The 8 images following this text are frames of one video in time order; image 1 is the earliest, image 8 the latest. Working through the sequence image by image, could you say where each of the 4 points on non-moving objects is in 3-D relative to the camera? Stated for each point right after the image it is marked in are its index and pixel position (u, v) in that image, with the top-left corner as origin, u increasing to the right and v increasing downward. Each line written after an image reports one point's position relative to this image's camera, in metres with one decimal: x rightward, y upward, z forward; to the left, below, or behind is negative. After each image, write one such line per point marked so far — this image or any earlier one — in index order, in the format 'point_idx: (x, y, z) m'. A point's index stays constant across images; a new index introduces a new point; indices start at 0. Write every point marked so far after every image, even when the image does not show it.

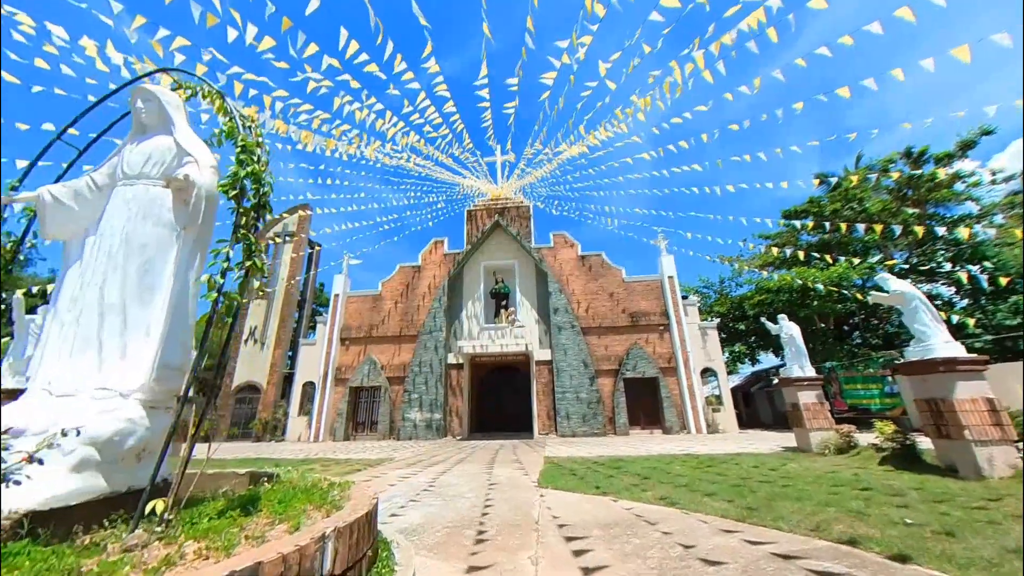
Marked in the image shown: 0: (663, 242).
0: (+6.2, +1.9, +14.2) m
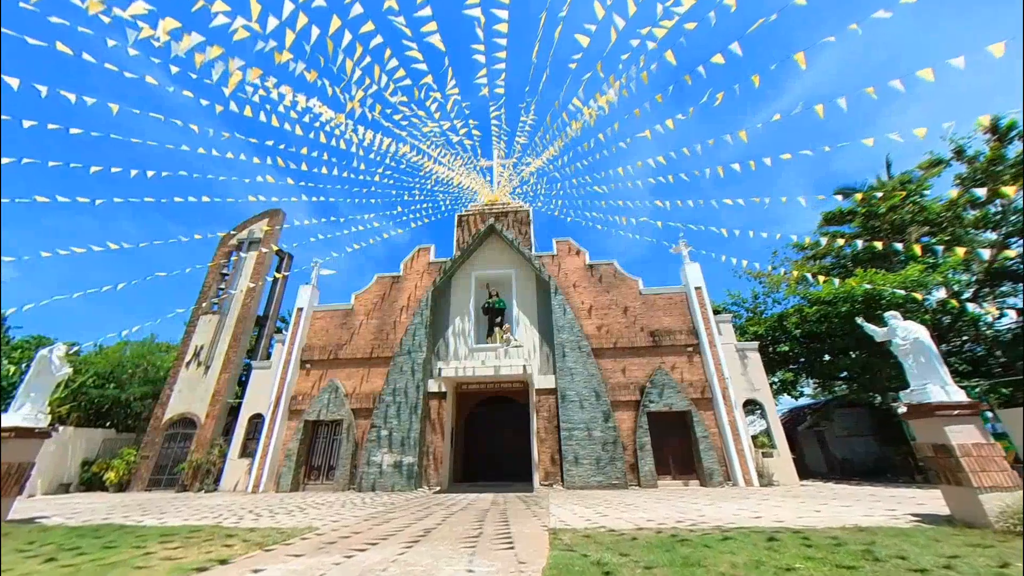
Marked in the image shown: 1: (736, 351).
0: (+6.1, +1.4, +12.1) m
1: (+7.0, -2.0, +11.0) m
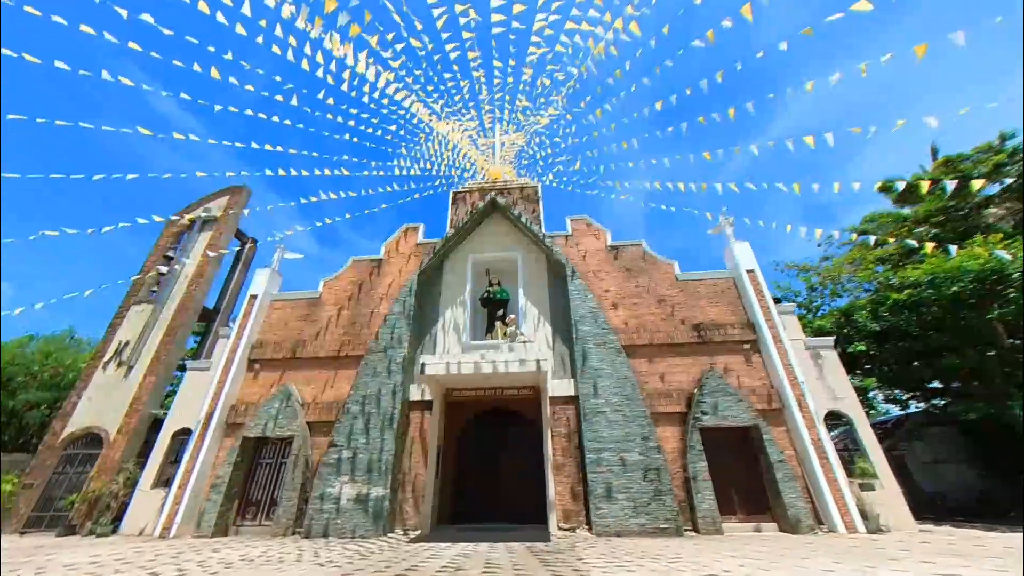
0: (+6.3, +1.8, +9.9) m
1: (+7.1, -1.5, +8.6) m
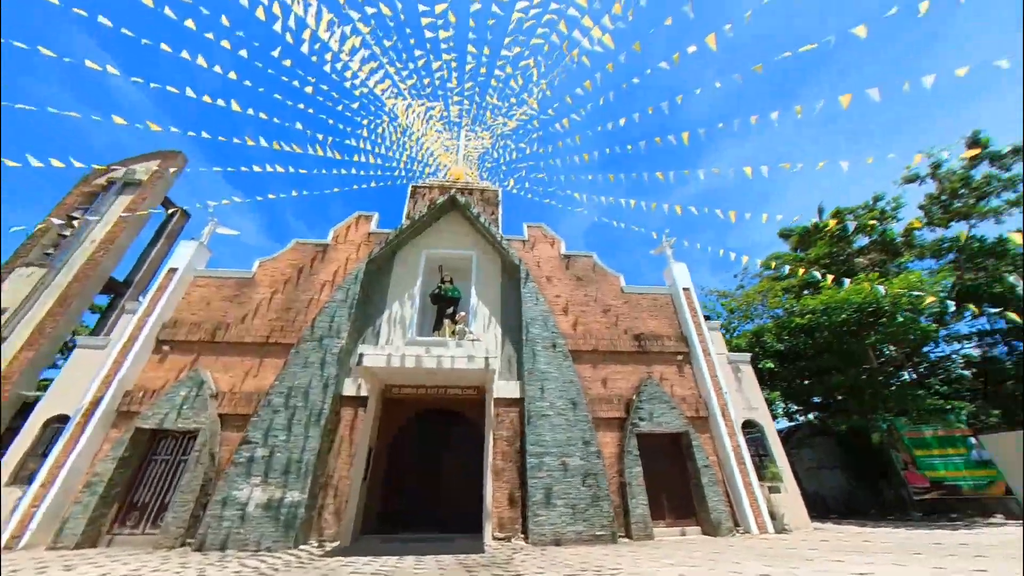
0: (+5.0, +1.3, +10.6) m
1: (+5.8, -2.0, +9.2) m
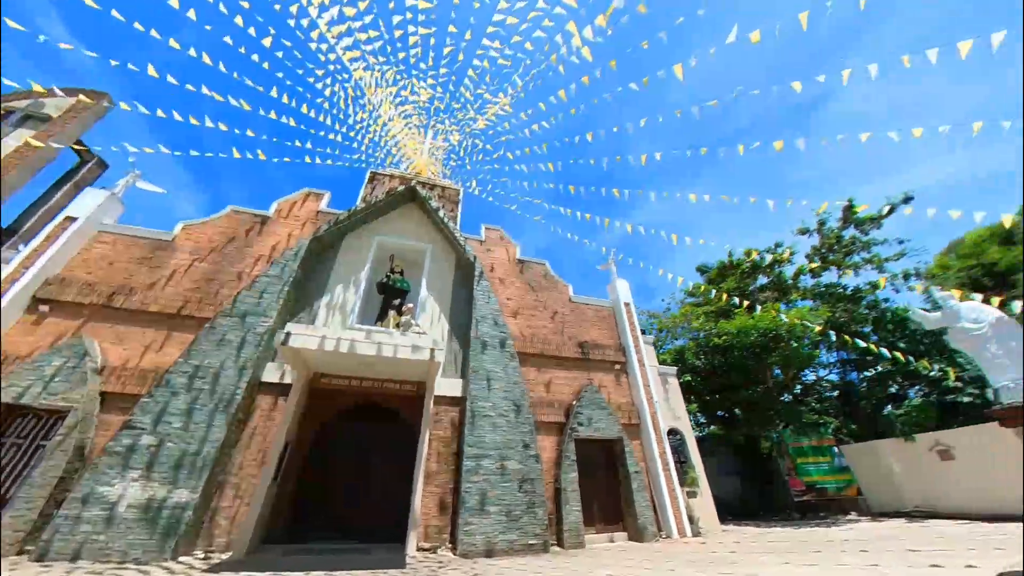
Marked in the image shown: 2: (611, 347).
0: (+3.7, +0.8, +11.2) m
1: (+4.3, -2.5, +9.7) m
2: (+2.9, -1.7, +9.6) m
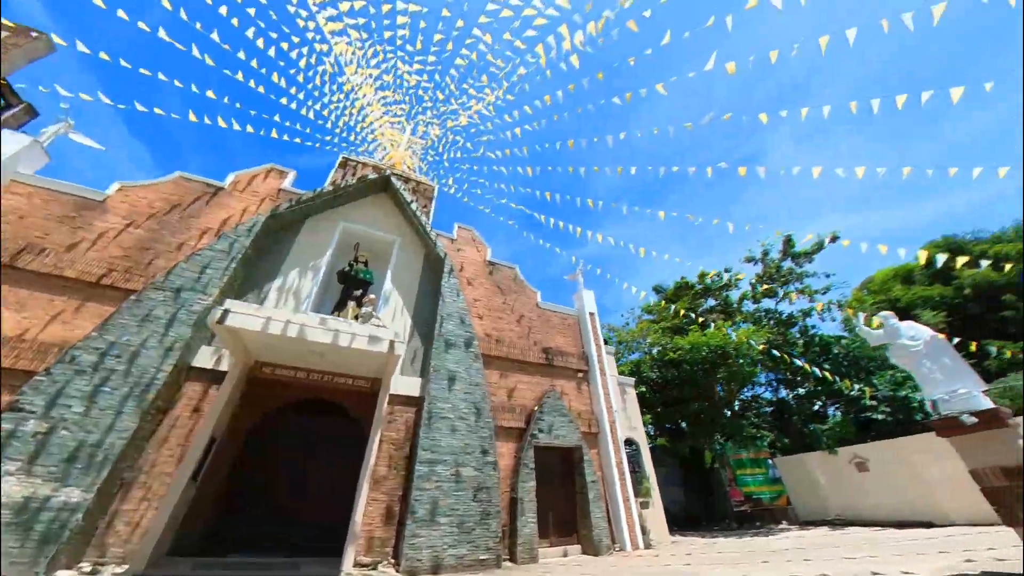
0: (+2.7, +0.4, +11.3) m
1: (+3.2, -2.9, +9.8) m
2: (+1.9, -1.9, +9.6) m
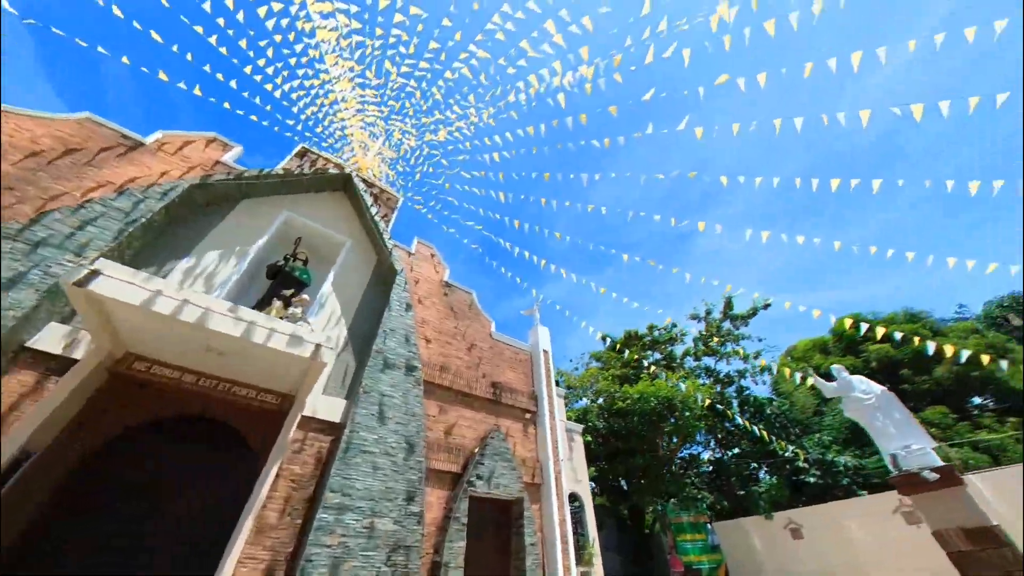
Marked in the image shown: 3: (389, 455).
0: (+1.2, -0.9, +11.1) m
1: (+1.6, -3.9, +9.1) m
2: (+0.4, -2.8, +8.9) m
3: (-2.3, -3.1, +6.4) m
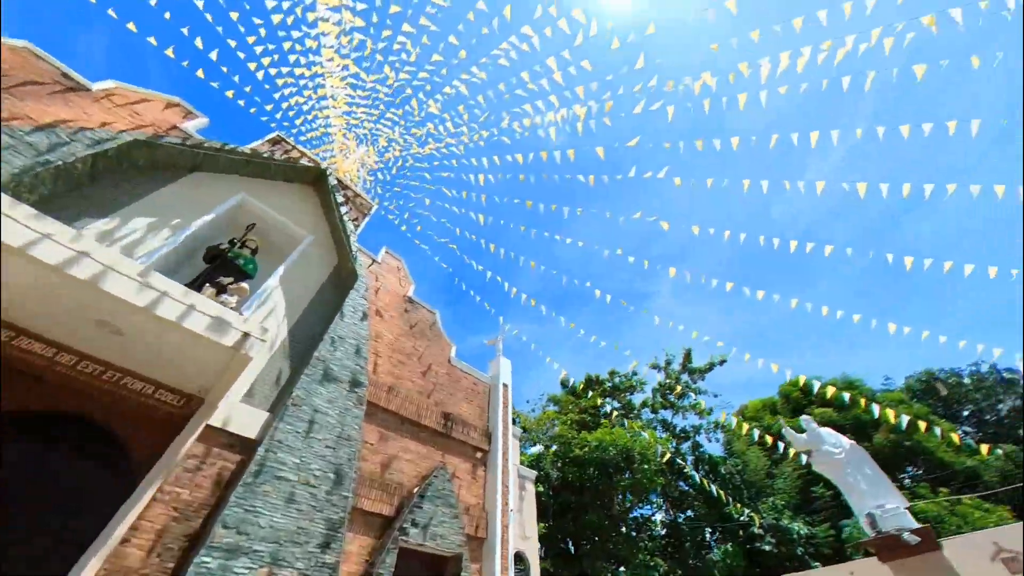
0: (0.0, -1.9, +10.6) m
1: (+0.2, -4.7, +8.3) m
2: (-0.7, -3.4, +8.1) m
3: (-3.1, -3.0, +5.3) m
